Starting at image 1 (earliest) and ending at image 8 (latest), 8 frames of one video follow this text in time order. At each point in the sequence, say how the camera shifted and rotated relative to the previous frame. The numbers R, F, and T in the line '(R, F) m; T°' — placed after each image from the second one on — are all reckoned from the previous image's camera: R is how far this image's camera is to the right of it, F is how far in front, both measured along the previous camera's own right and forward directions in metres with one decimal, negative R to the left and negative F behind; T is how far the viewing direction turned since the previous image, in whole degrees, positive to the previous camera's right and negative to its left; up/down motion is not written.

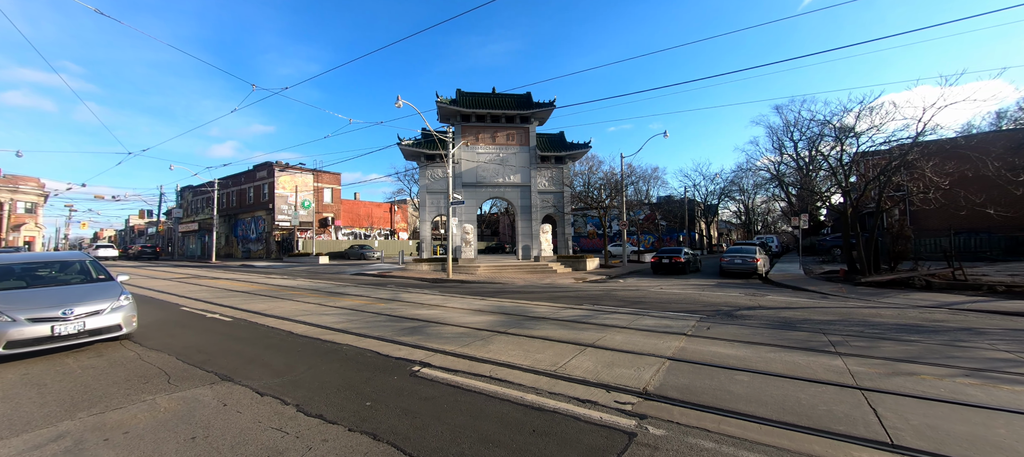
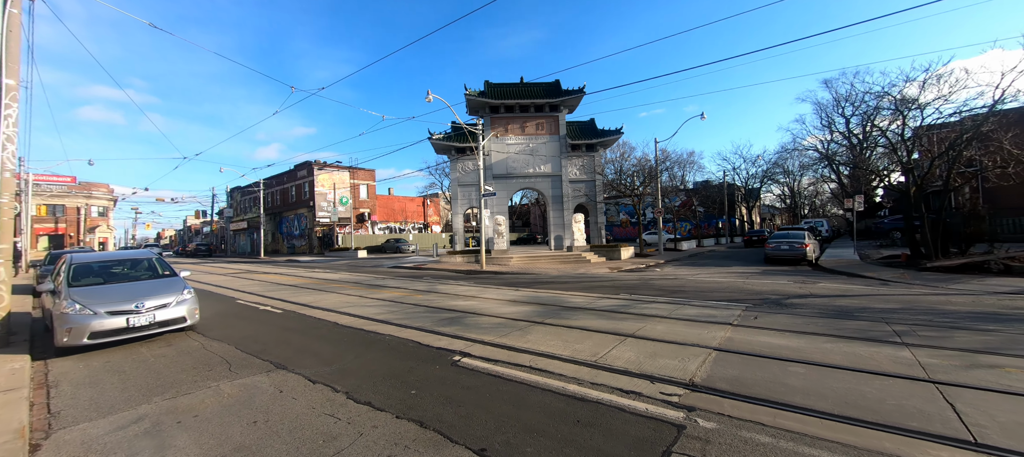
(-0.1, +0.1) m; -5°
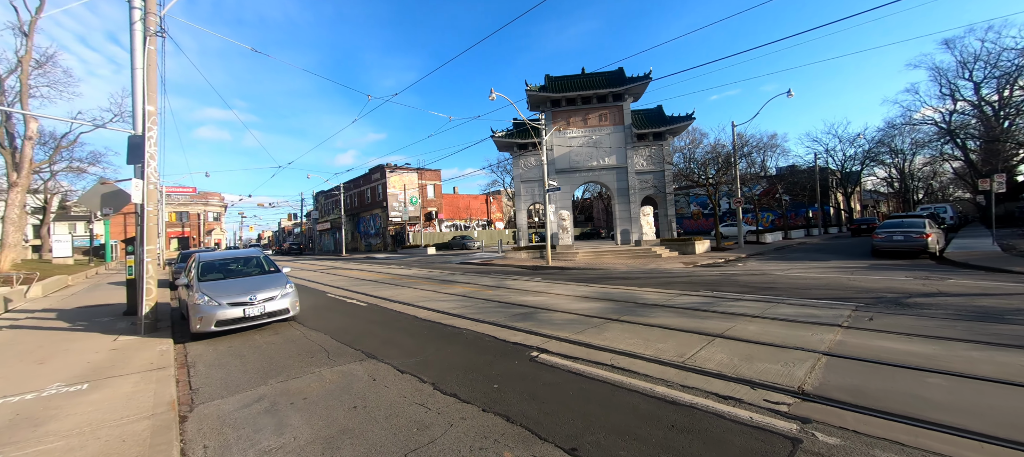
(-0.3, +0.1) m; -9°
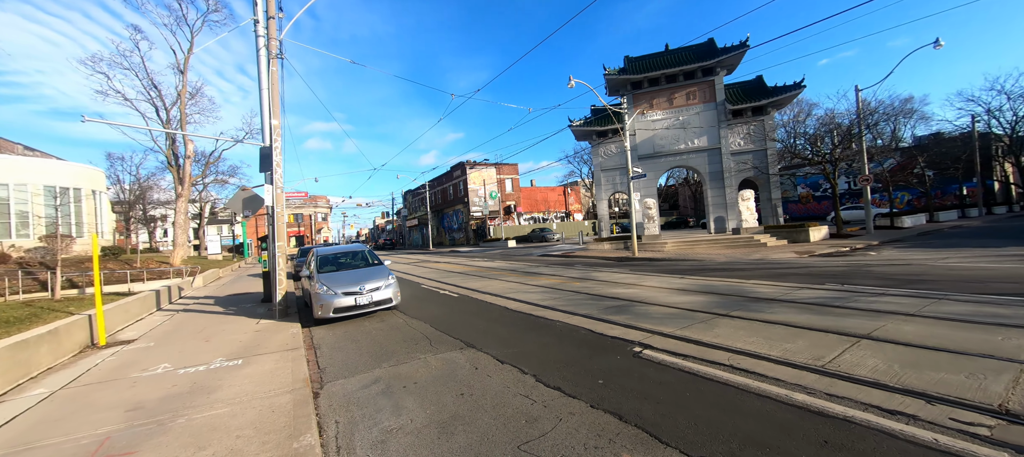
(-0.4, +0.2) m; -11°
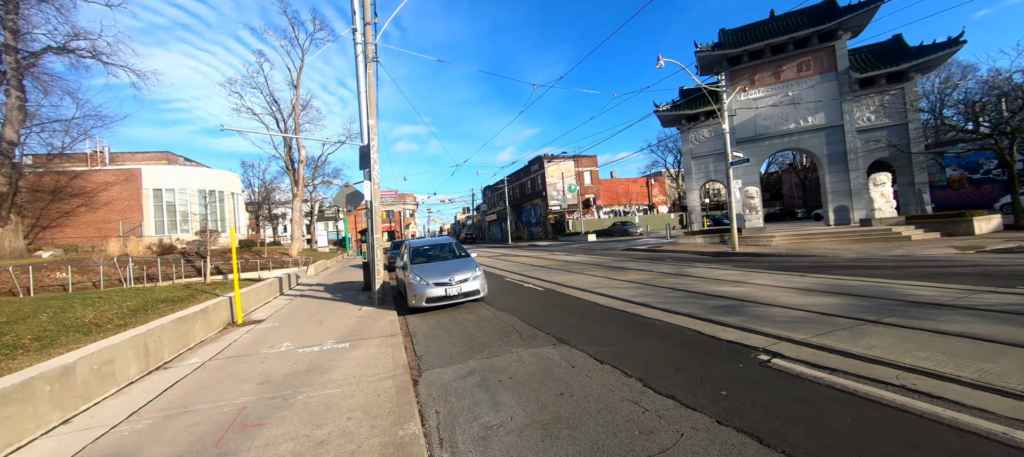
(-0.3, +0.3) m; -12°
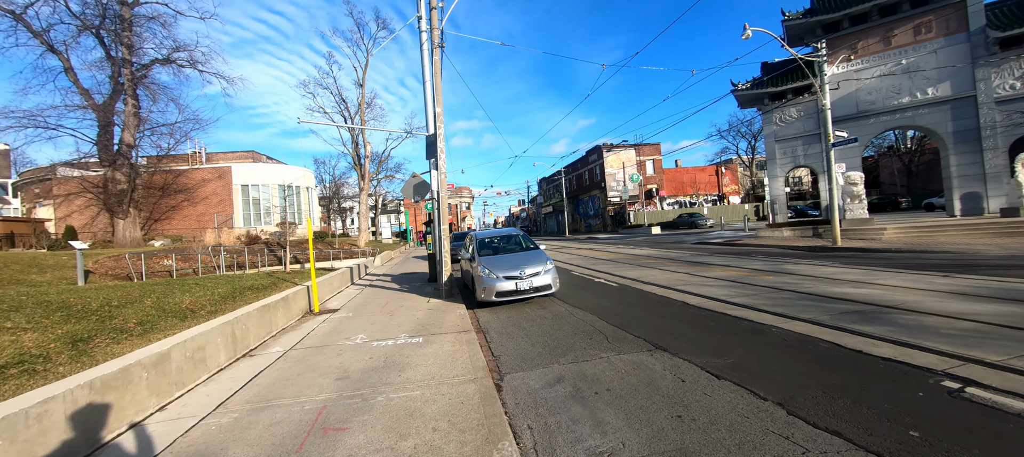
(-0.5, +0.5) m; -8°
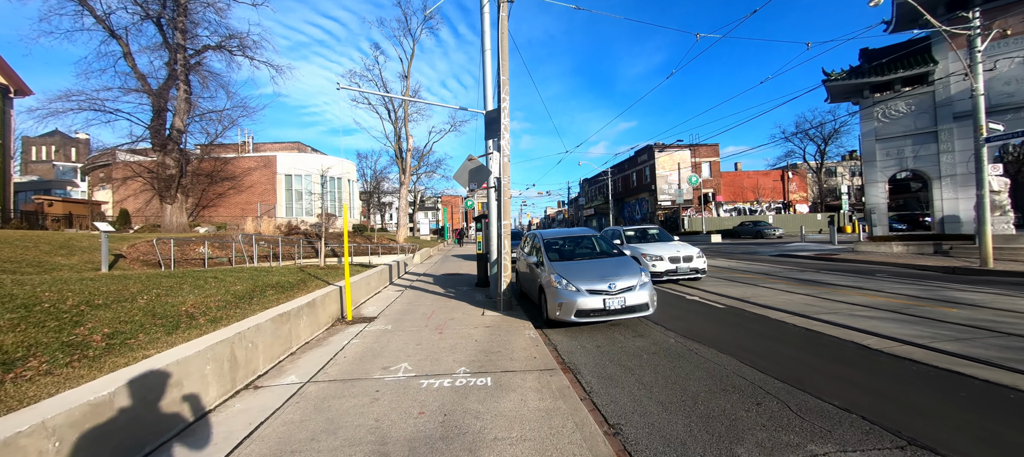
(-0.9, +1.7) m; -5°
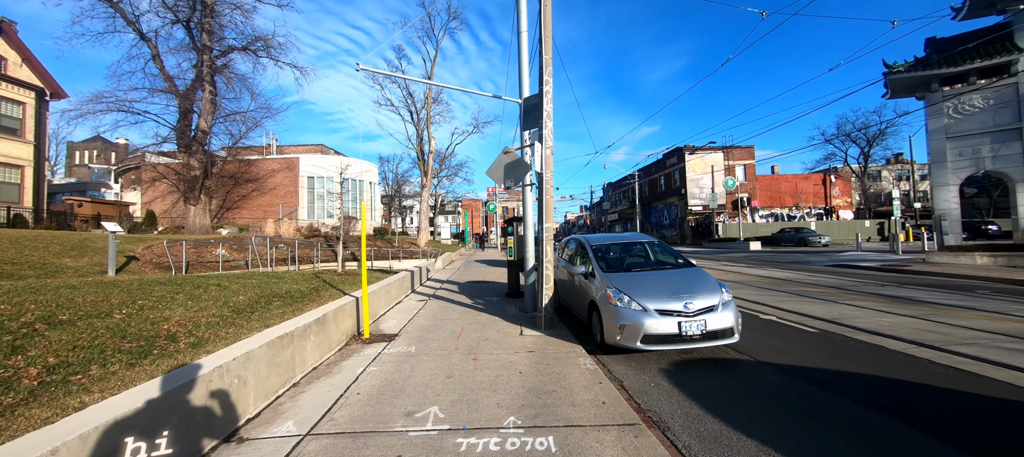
(-0.4, +1.0) m; -3°
